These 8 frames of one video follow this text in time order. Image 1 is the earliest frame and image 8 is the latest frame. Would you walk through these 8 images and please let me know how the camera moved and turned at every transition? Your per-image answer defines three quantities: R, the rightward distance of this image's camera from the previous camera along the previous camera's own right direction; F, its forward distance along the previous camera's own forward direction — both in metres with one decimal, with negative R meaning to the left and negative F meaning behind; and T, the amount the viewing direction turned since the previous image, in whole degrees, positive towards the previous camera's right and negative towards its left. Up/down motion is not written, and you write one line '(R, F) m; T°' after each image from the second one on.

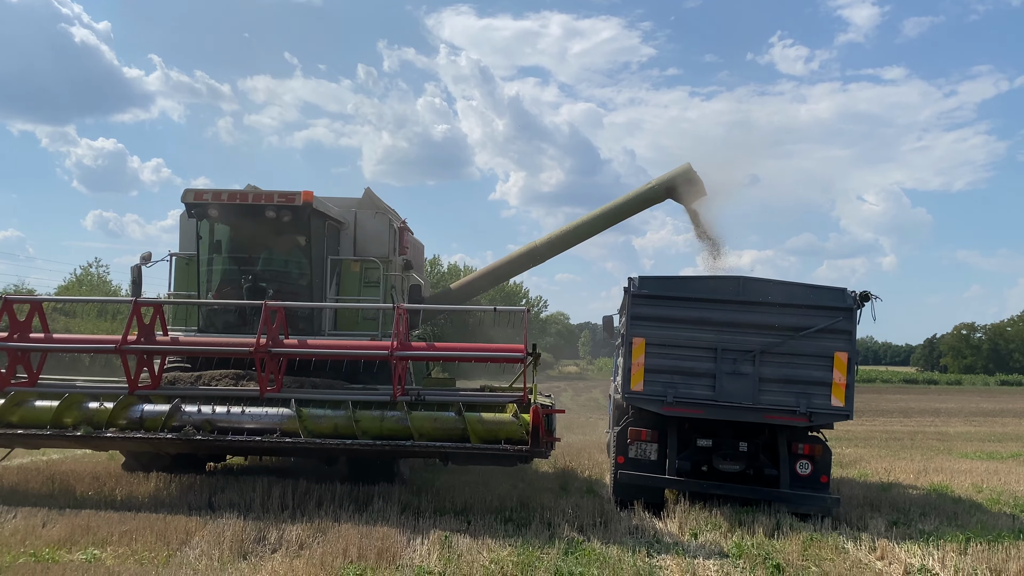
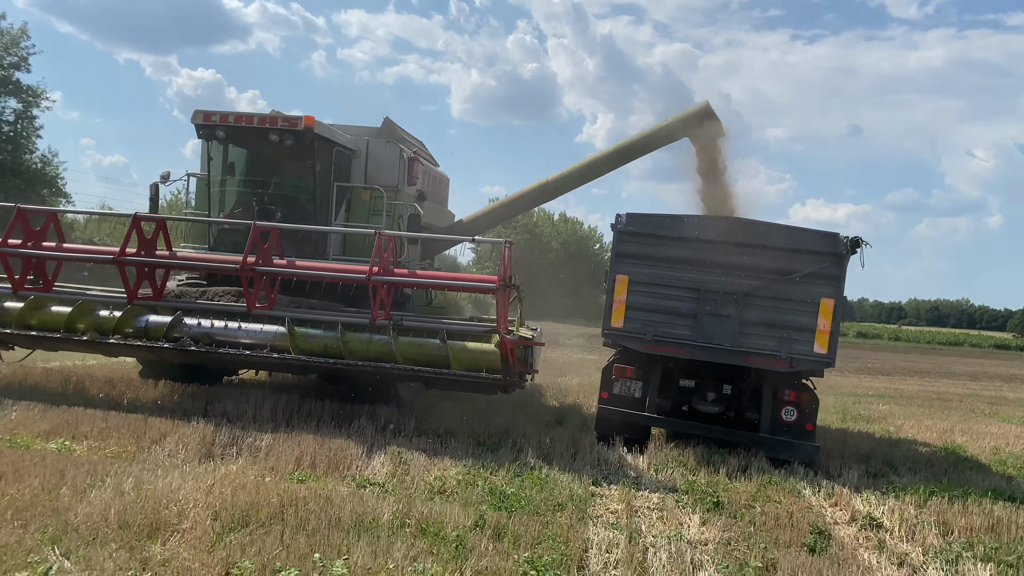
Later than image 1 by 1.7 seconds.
(+0.8, 0.0) m; -5°
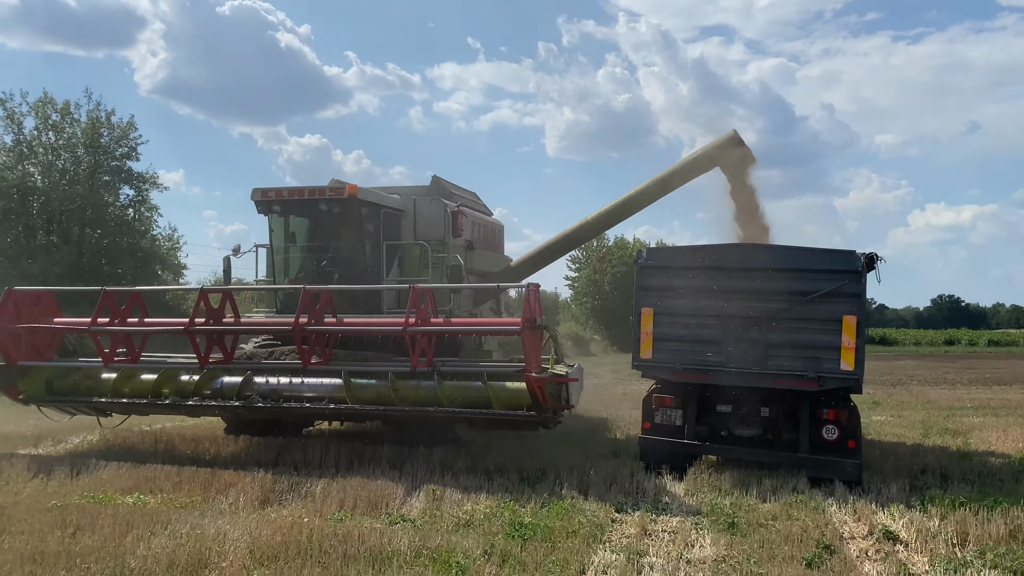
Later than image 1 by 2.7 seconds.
(+0.7, -0.4) m; -7°
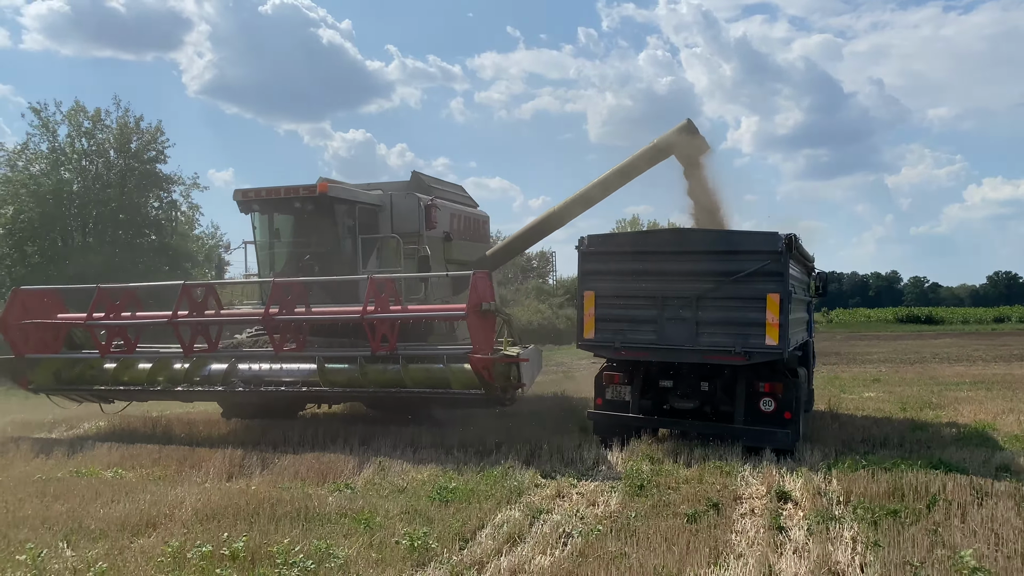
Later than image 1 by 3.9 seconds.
(+0.9, -0.5) m; -3°
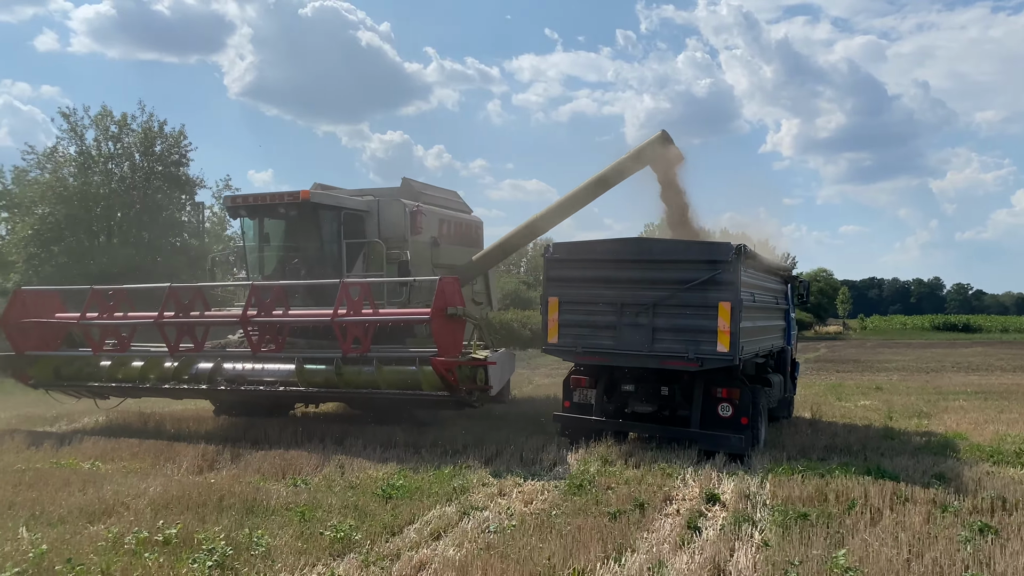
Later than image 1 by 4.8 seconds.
(+0.7, -0.3) m; -2°
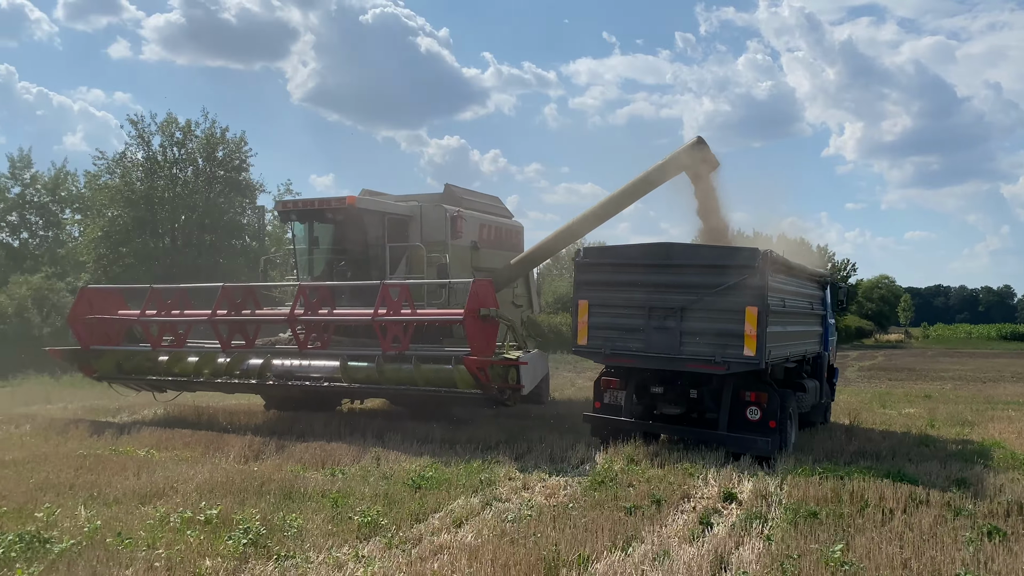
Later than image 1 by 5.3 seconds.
(+0.2, -0.3) m; -4°
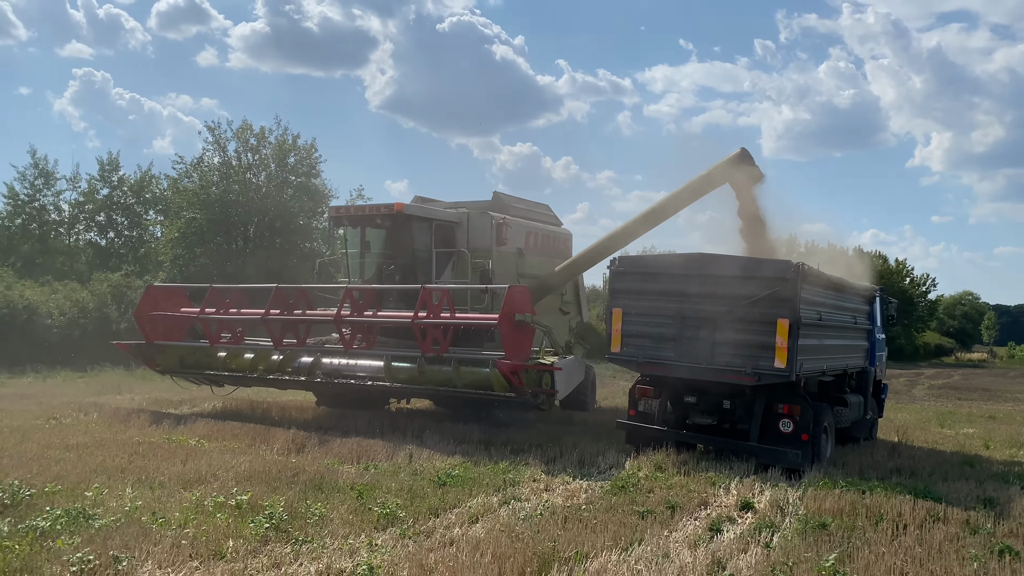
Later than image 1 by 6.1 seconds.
(+0.3, -0.2) m; -5°
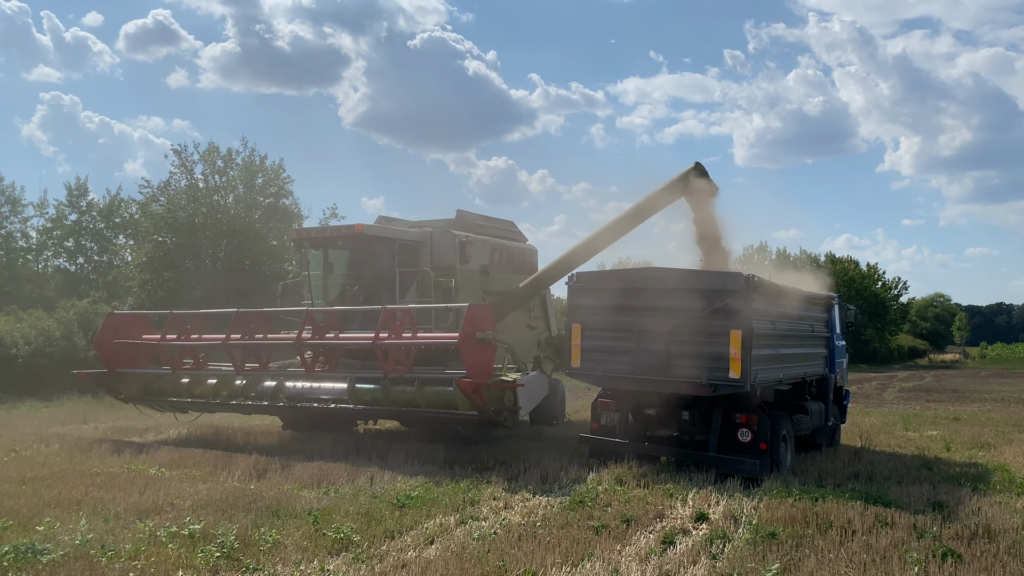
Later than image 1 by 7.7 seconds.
(+0.2, -0.1) m; +1°
